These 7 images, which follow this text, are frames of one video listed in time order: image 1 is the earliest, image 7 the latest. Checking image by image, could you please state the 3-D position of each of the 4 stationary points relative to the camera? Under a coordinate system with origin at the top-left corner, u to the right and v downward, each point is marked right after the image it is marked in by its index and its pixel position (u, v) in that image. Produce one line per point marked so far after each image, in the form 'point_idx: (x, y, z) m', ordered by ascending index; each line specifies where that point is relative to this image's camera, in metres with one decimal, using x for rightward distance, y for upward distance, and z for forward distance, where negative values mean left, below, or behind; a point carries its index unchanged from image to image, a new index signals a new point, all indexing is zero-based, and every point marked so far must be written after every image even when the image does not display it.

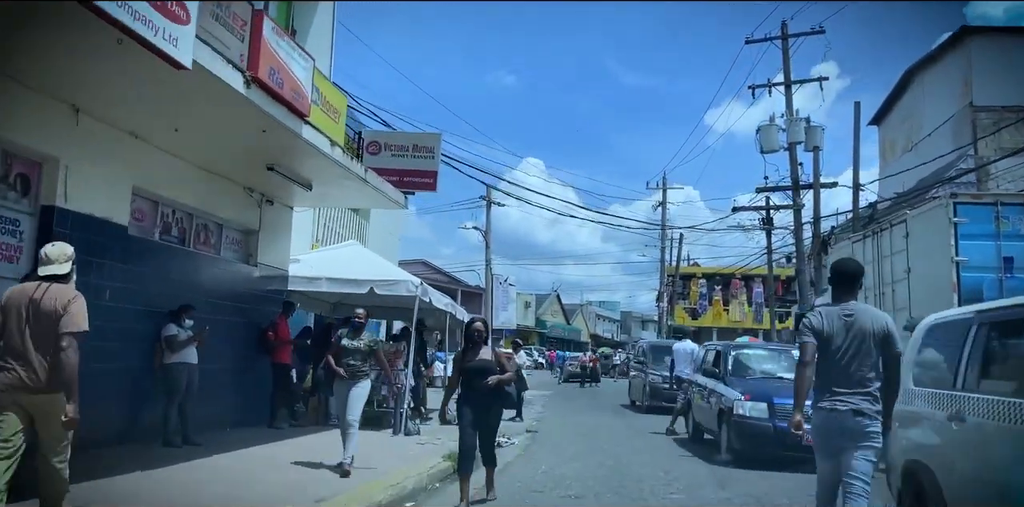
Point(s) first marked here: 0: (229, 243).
0: (-4.0, +0.2, +11.0) m
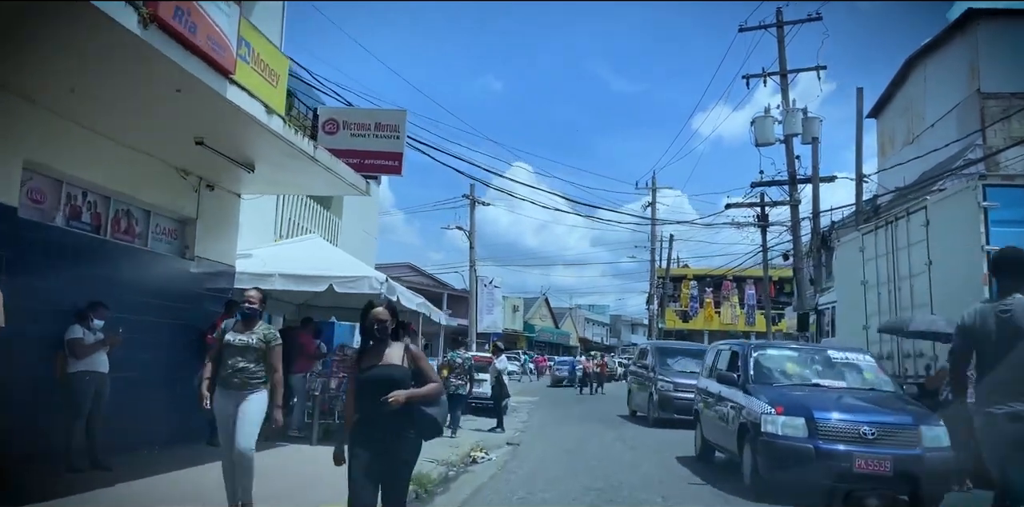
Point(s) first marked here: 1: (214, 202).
0: (-4.4, +0.3, +9.6) m
1: (-4.1, +0.7, +10.6) m
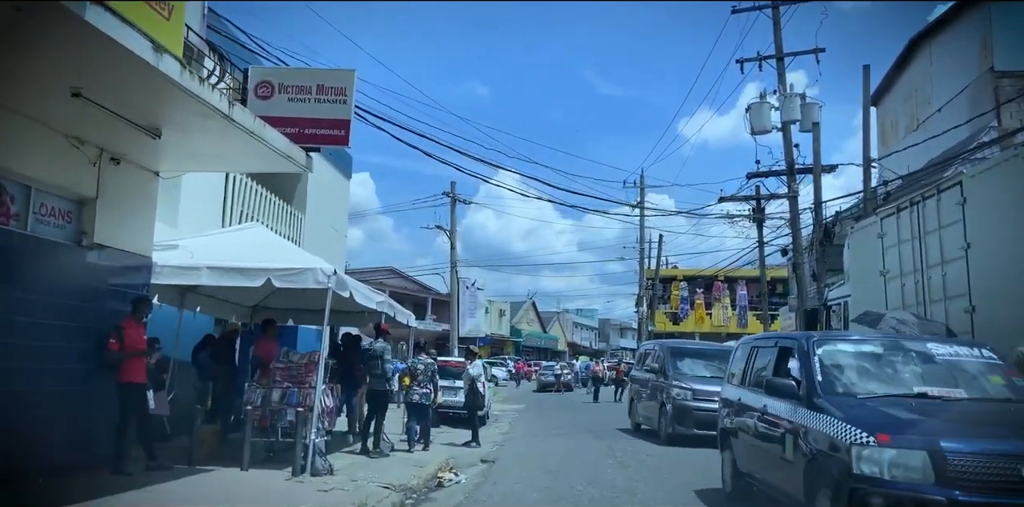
0: (-4.7, +0.4, +7.9) m
1: (-4.5, +0.9, +8.9) m
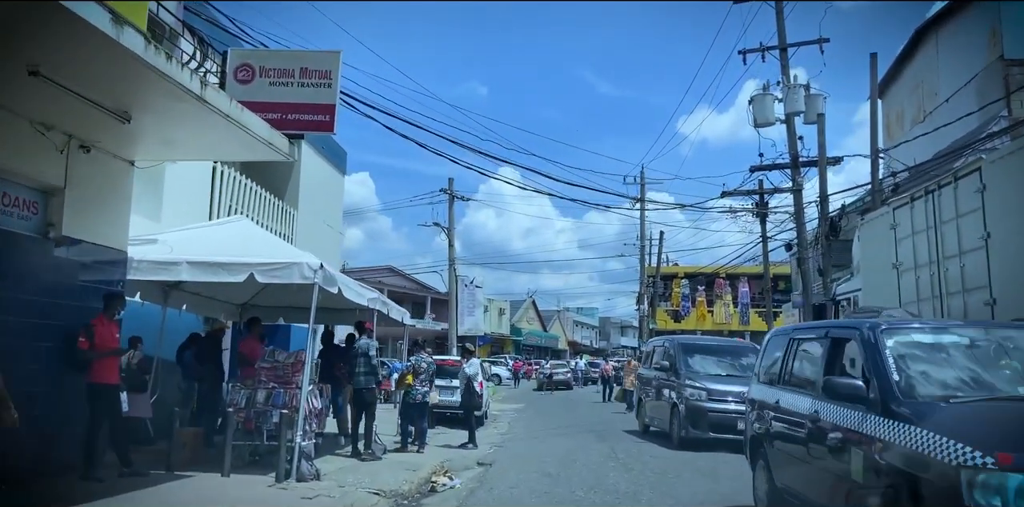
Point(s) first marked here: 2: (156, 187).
0: (-4.8, +0.5, +7.4) m
1: (-4.5, +0.9, +8.4) m
2: (-5.4, +1.0, +12.0) m
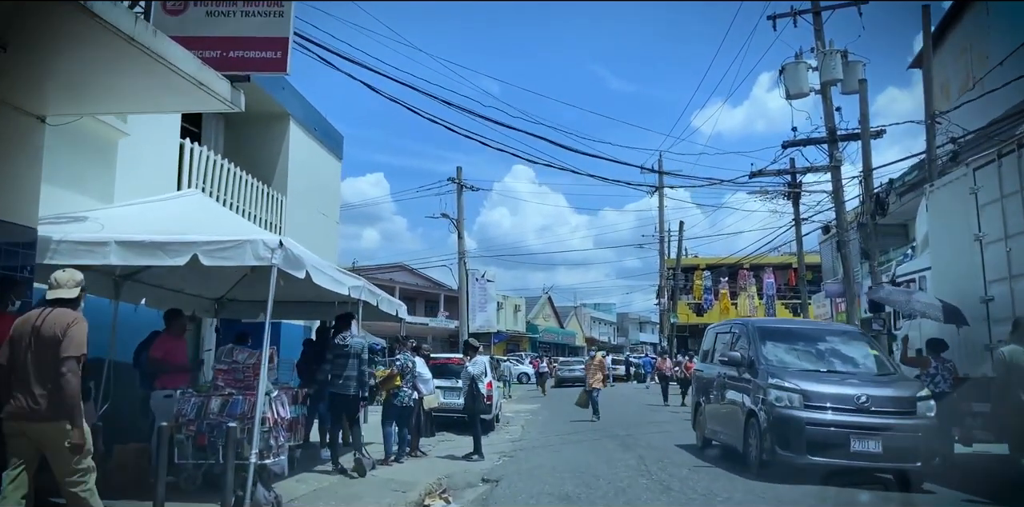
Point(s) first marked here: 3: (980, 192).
0: (-4.8, +0.7, +5.7) m
1: (-4.5, +1.1, +6.7) m
2: (-5.4, +1.2, +10.3) m
3: (+5.9, +0.8, +9.9) m
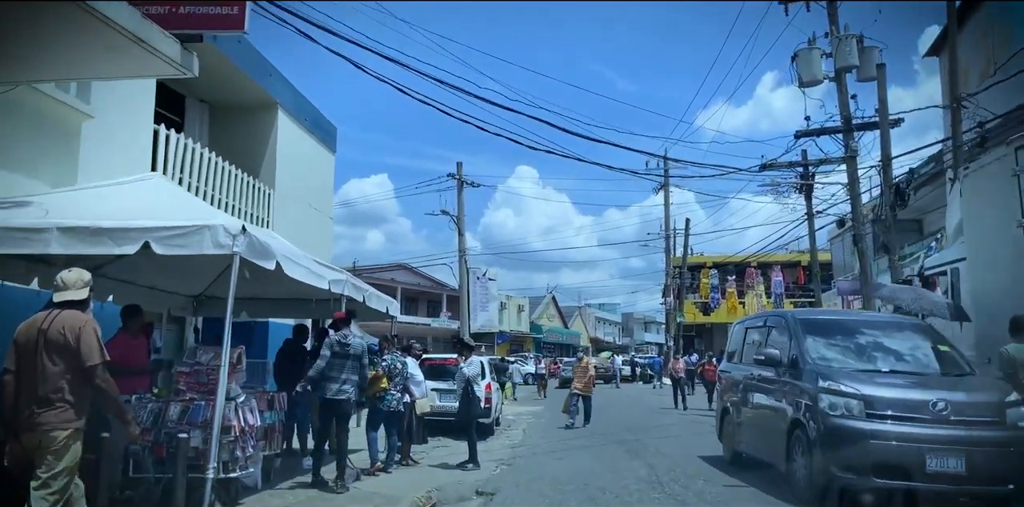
0: (-4.8, +0.8, +4.8) m
1: (-4.6, +1.2, +5.8) m
2: (-5.4, +1.3, +9.5) m
3: (+5.9, +0.9, +9.0) m
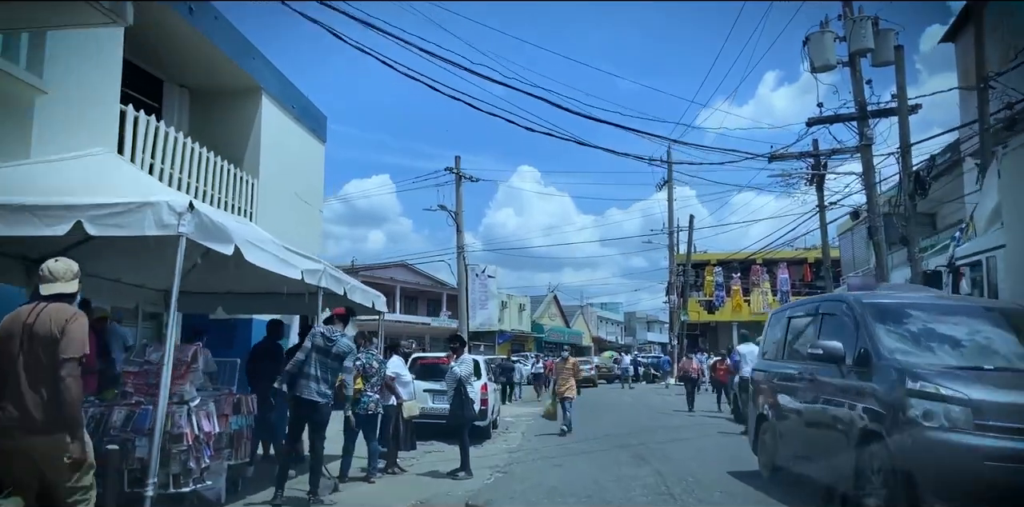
0: (-4.9, +0.9, +3.9) m
1: (-4.7, +1.4, +4.9) m
2: (-5.5, +1.5, +8.6) m
3: (+5.8, +1.1, +8.1) m
